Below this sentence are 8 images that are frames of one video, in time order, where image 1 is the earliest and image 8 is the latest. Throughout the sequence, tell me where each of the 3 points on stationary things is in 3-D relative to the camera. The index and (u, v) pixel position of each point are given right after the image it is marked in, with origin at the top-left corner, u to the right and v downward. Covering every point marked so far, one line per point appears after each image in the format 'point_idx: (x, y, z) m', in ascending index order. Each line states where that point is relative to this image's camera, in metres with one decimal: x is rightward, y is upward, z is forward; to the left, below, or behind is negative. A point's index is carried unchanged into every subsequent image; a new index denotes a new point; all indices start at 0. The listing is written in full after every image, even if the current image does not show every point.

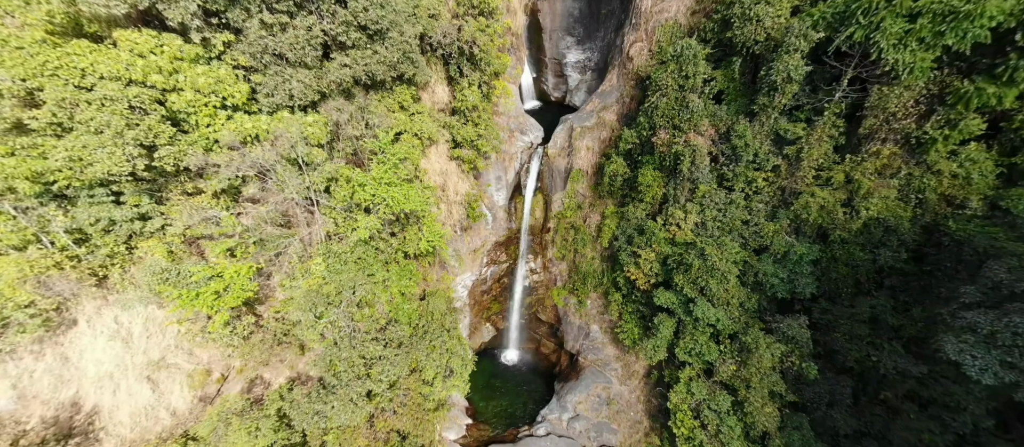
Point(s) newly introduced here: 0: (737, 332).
0: (+7.7, -3.5, +13.0) m
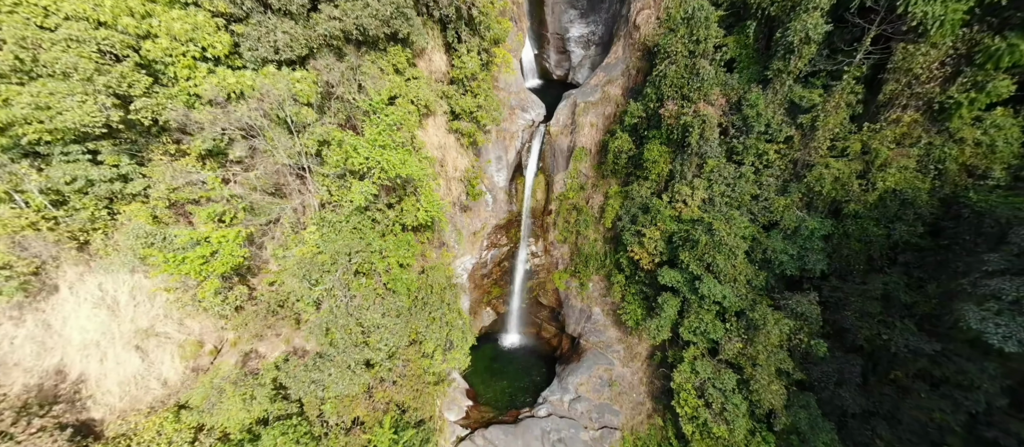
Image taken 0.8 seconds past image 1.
0: (+7.7, -2.7, +12.7) m
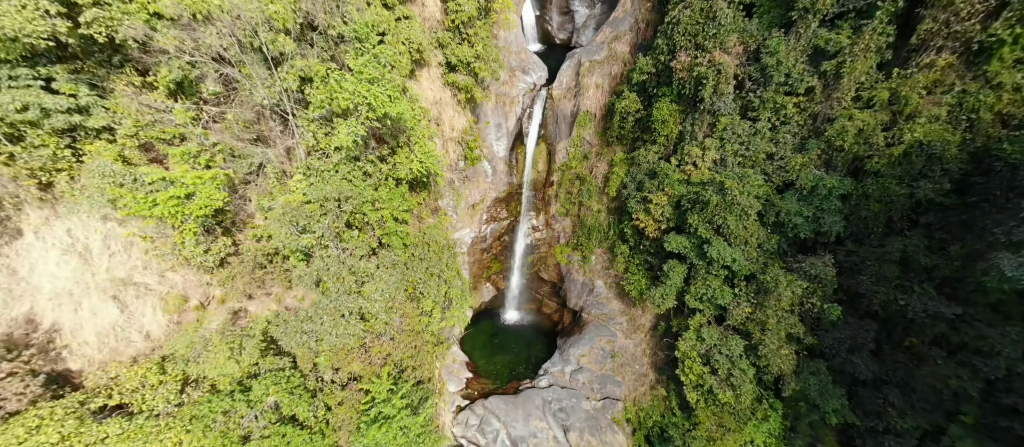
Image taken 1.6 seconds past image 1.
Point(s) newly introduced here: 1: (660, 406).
0: (+7.8, -1.5, +12.2) m
1: (+6.3, -7.9, +16.3) m
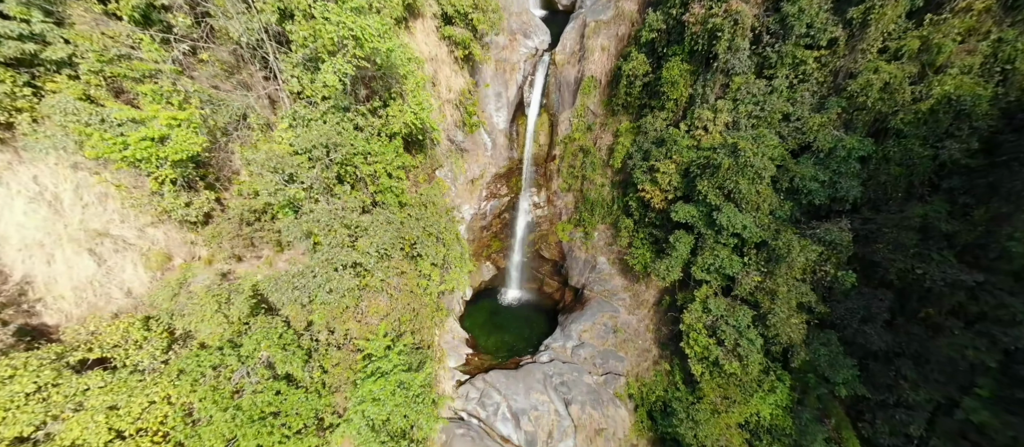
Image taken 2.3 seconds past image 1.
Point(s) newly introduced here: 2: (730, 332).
0: (+7.8, -0.5, +11.7) m
1: (+6.4, -6.7, +16.1) m
2: (+7.1, -3.5, +12.4) m
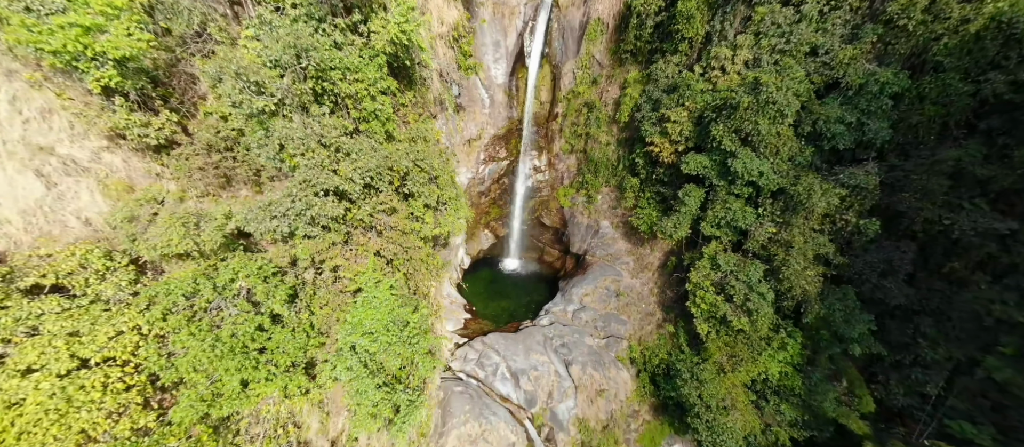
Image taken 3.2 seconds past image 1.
0: (+7.8, +1.0, +11.0) m
1: (+6.4, -4.9, +15.7) m
2: (+7.1, -2.0, +11.8) m
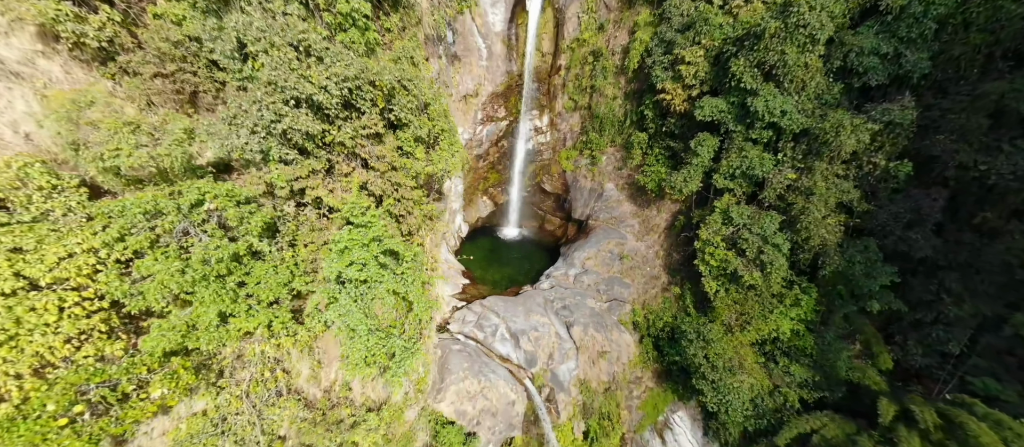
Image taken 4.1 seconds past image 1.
0: (+7.8, +2.4, +10.2) m
1: (+6.4, -3.2, +15.2) m
2: (+7.1, -0.5, +11.2) m
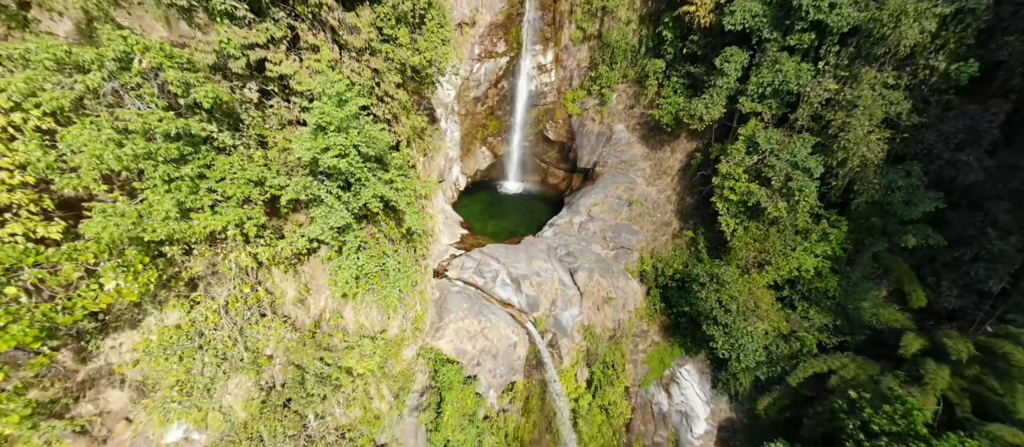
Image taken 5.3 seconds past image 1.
0: (+8.0, +4.4, +8.9) m
1: (+6.5, -0.9, +14.4) m
2: (+7.2, +1.5, +10.1) m
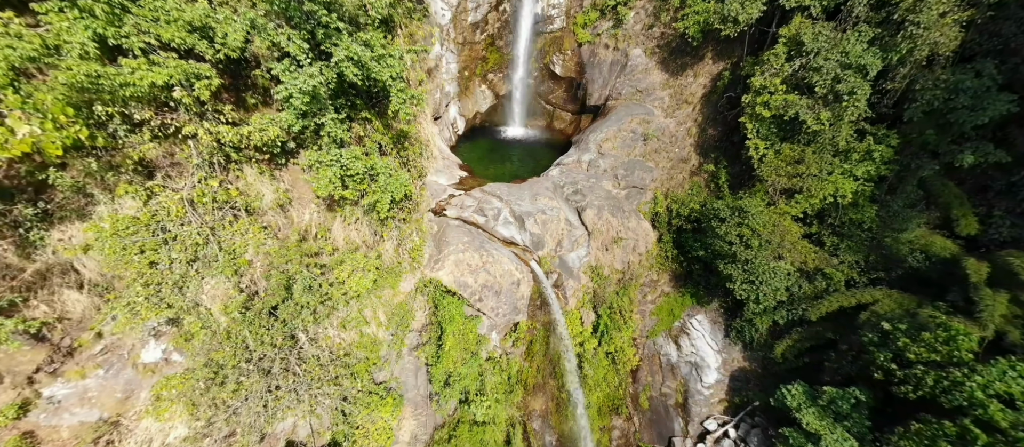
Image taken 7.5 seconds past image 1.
0: (+8.1, +6.4, +7.3) m
1: (+6.7, +1.6, +13.2) m
2: (+7.3, +3.6, +8.8) m
